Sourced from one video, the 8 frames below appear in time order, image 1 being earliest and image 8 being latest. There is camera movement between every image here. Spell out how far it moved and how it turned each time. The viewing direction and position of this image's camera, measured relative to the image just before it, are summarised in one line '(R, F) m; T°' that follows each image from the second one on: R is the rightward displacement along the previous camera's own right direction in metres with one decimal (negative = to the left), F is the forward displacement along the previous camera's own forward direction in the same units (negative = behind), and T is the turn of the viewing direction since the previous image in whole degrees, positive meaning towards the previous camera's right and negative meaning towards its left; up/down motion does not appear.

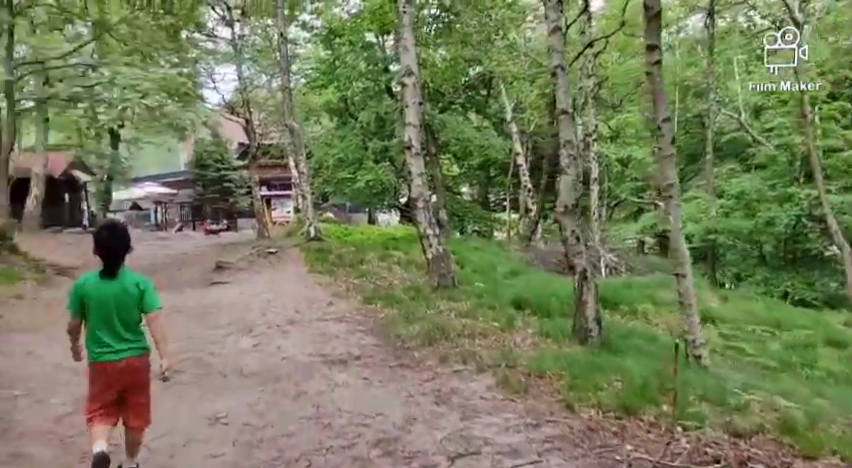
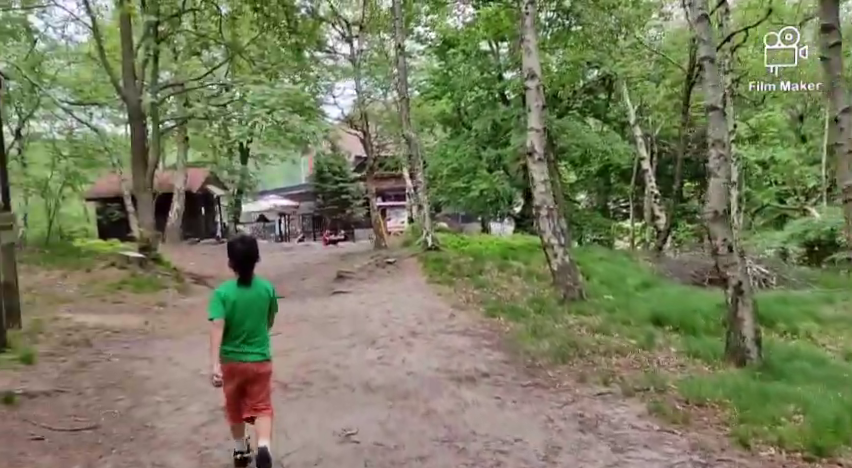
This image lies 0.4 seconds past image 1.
(-0.2, +0.4) m; -9°
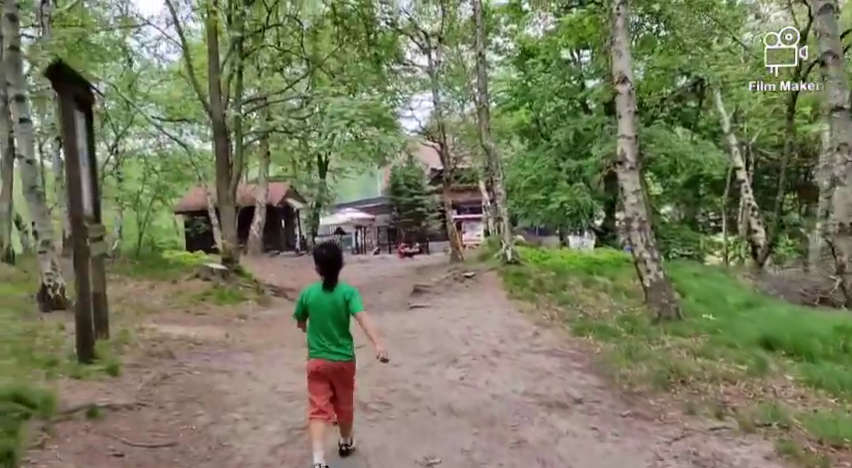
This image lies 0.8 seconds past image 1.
(-0.1, +0.4) m; -6°
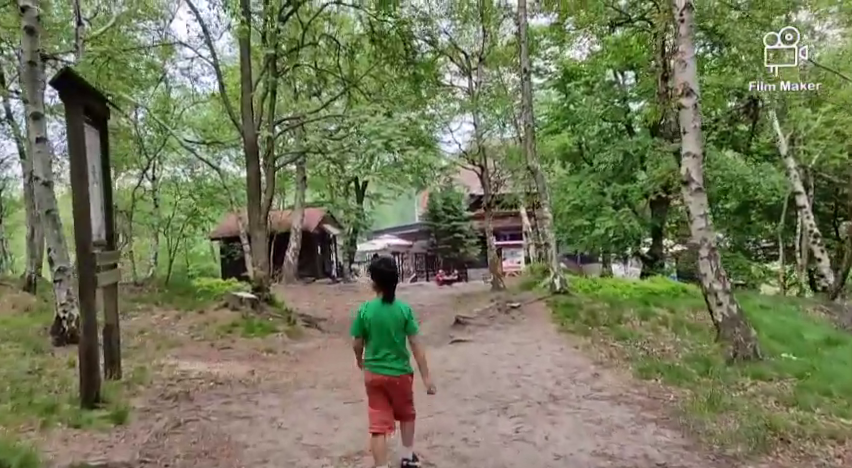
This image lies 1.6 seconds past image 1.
(-0.1, +0.9) m; -3°
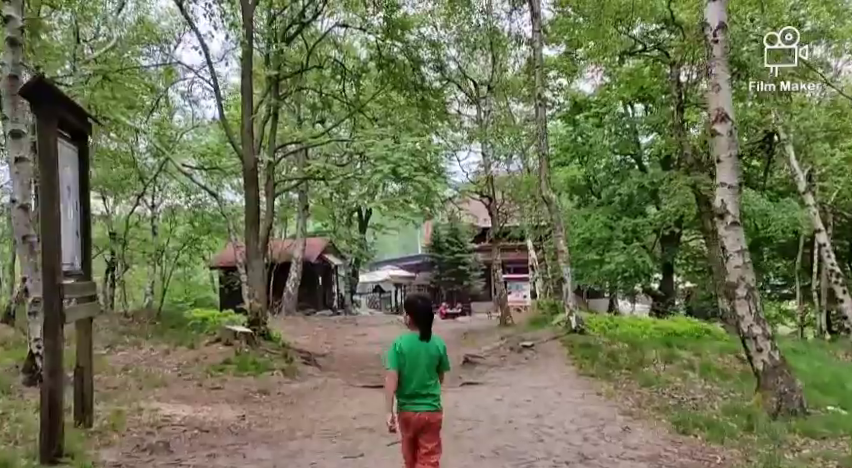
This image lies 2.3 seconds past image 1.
(-0.1, +0.8) m; 0°
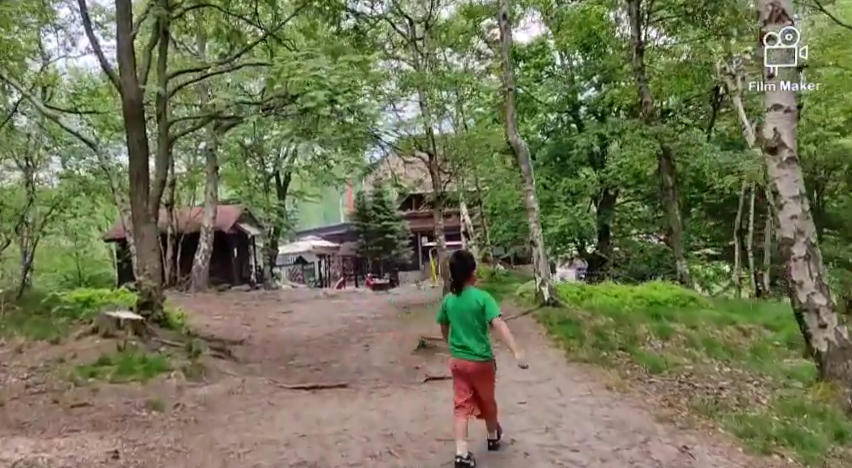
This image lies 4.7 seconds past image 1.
(-0.3, +2.6) m; +6°
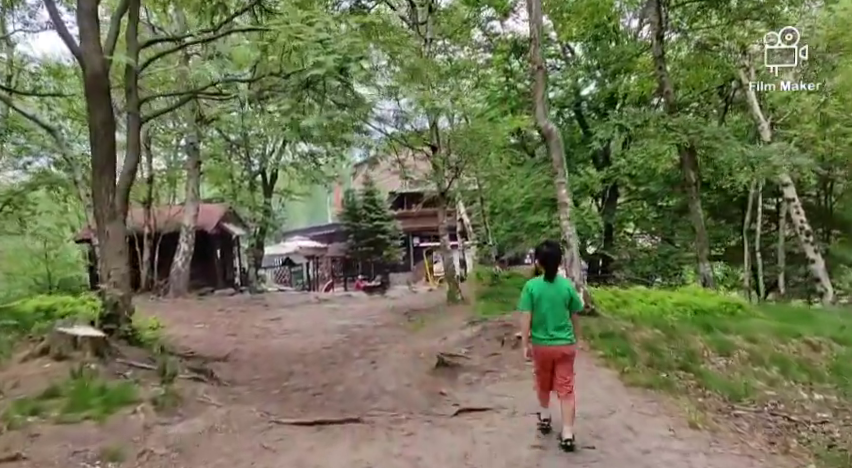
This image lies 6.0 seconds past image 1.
(-0.4, +1.6) m; +1°
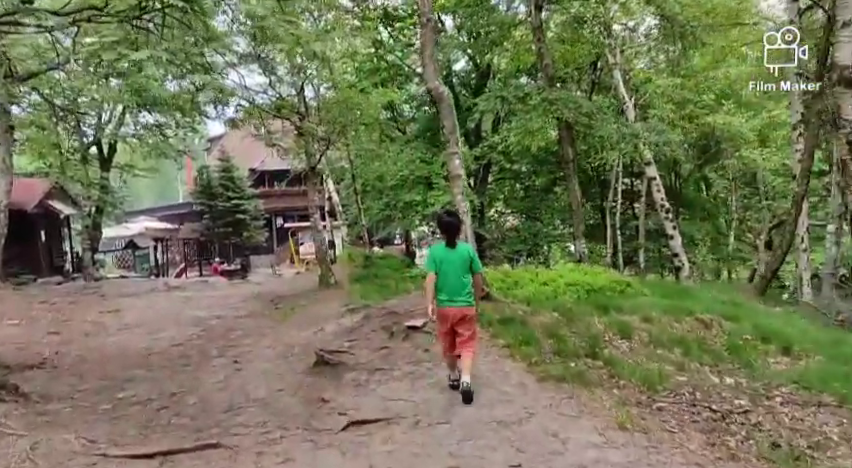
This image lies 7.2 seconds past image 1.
(-0.2, +1.0) m; +11°
